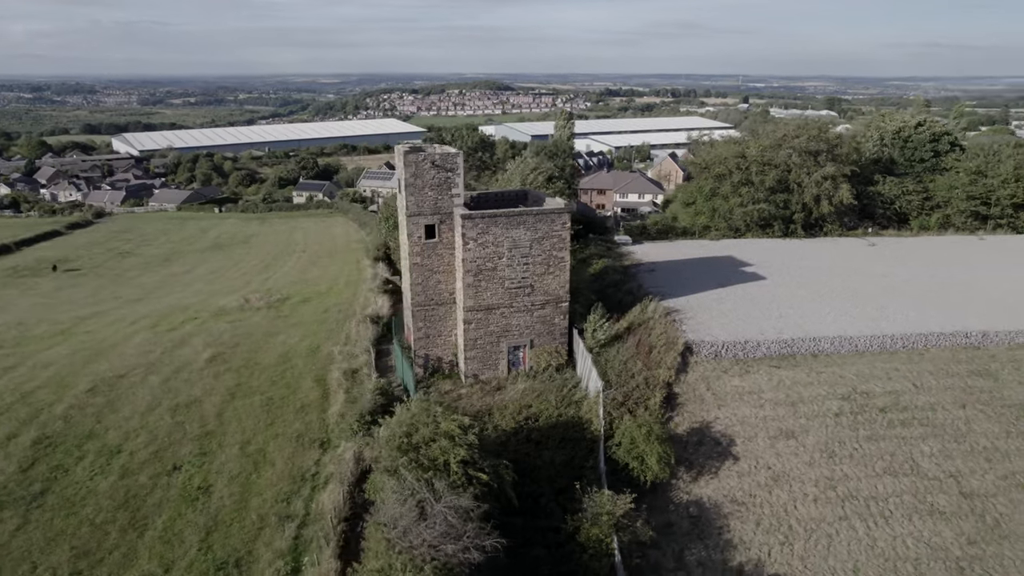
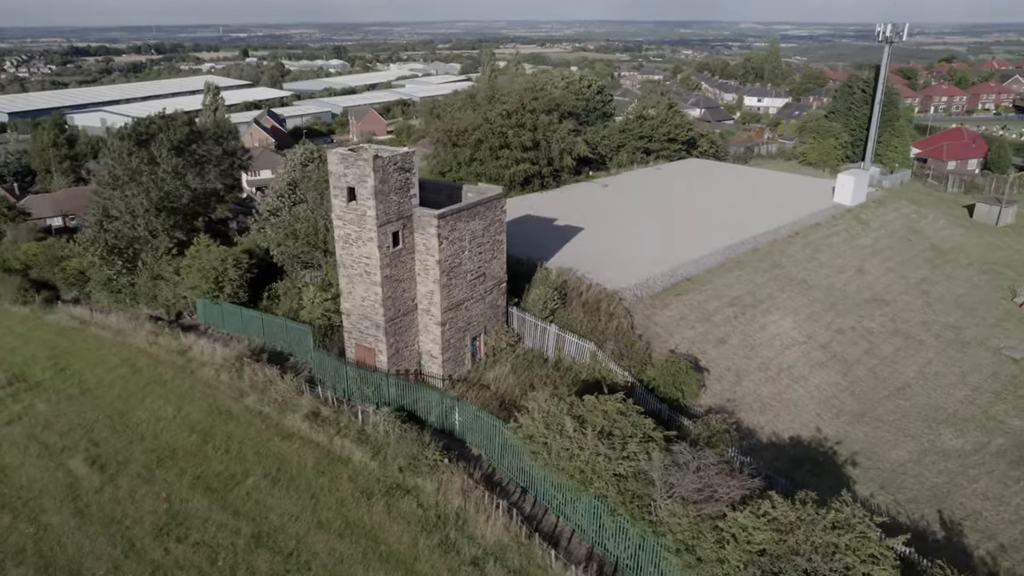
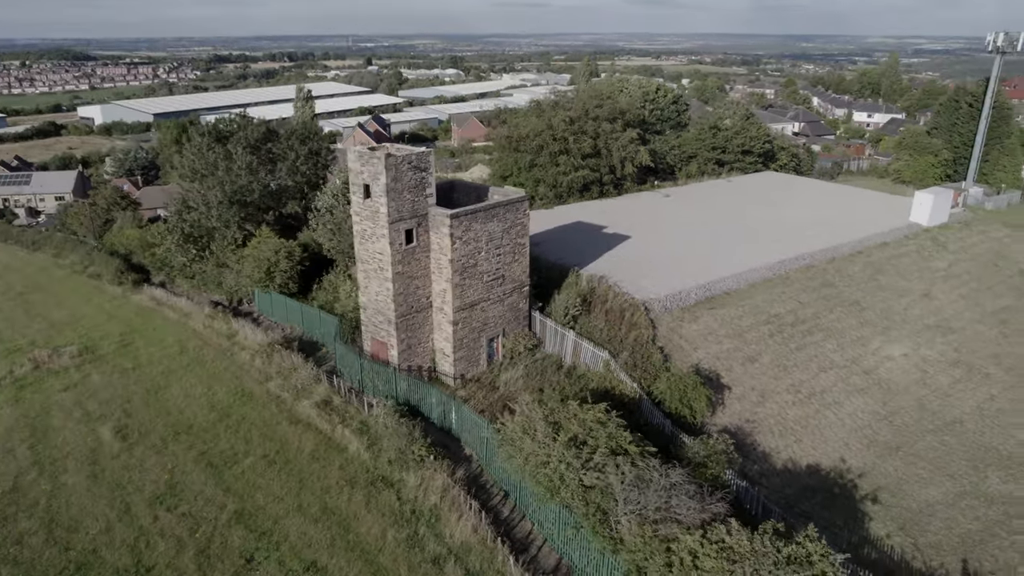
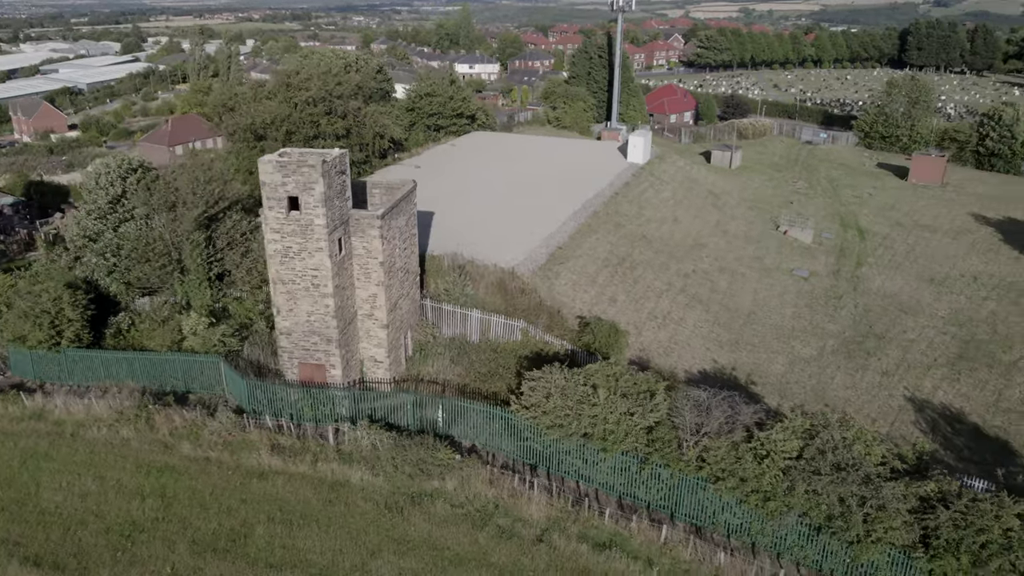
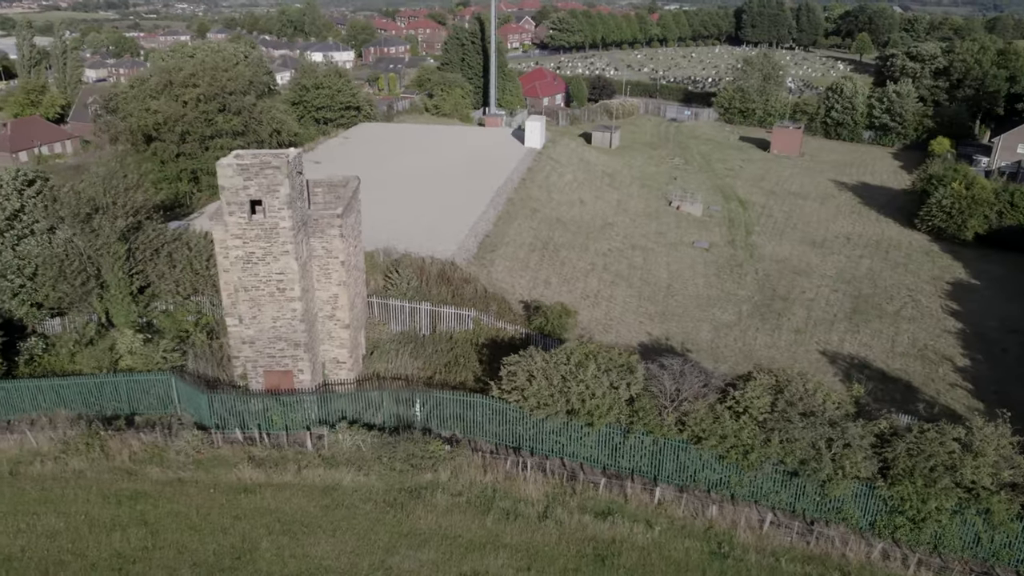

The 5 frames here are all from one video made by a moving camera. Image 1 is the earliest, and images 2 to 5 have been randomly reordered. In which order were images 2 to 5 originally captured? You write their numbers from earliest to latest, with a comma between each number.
3, 2, 4, 5
